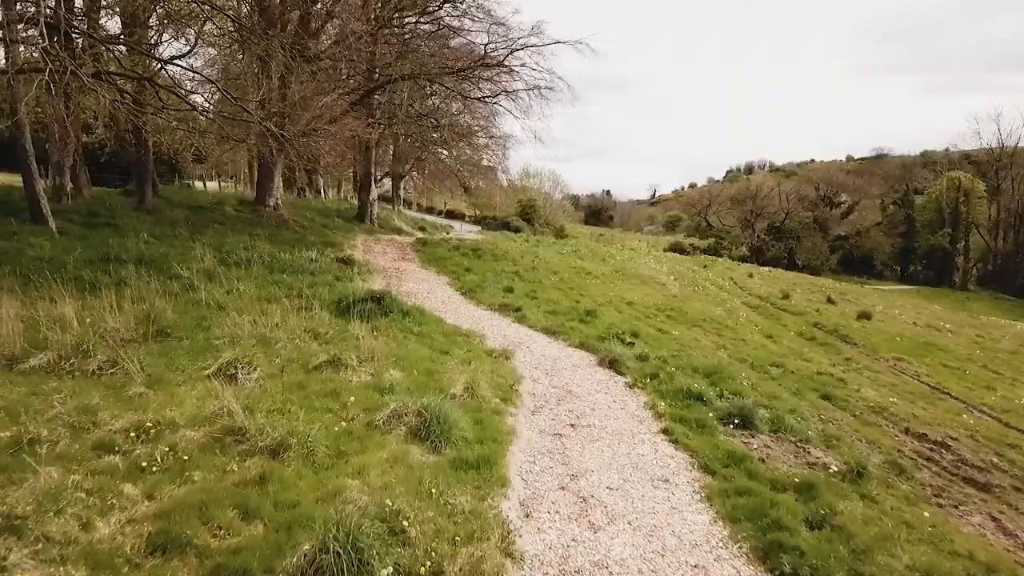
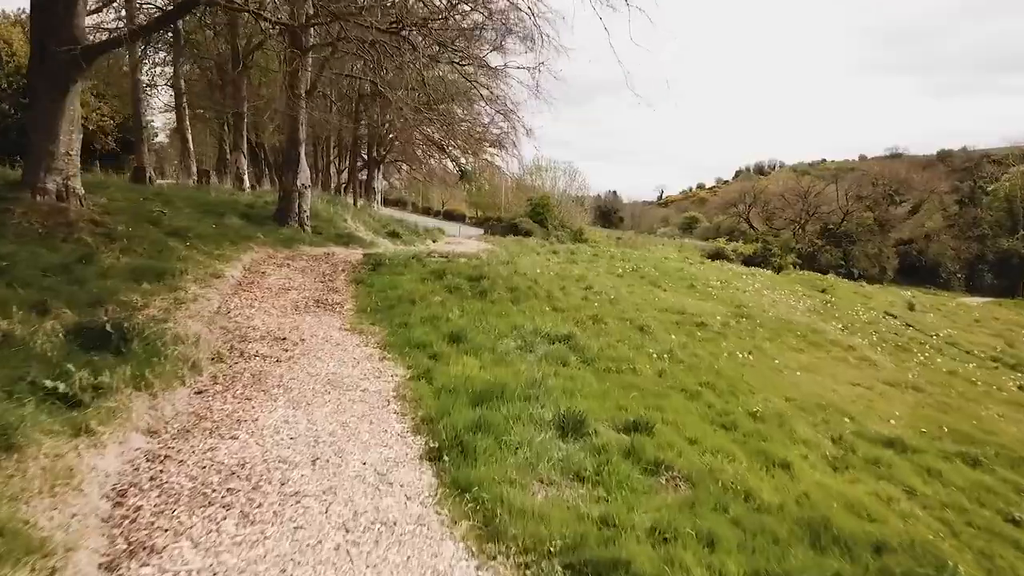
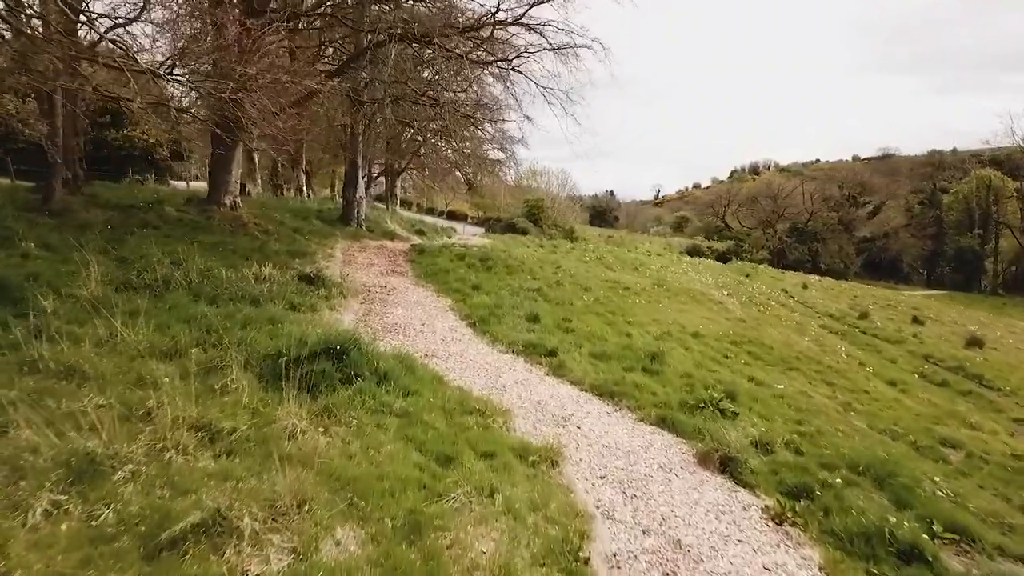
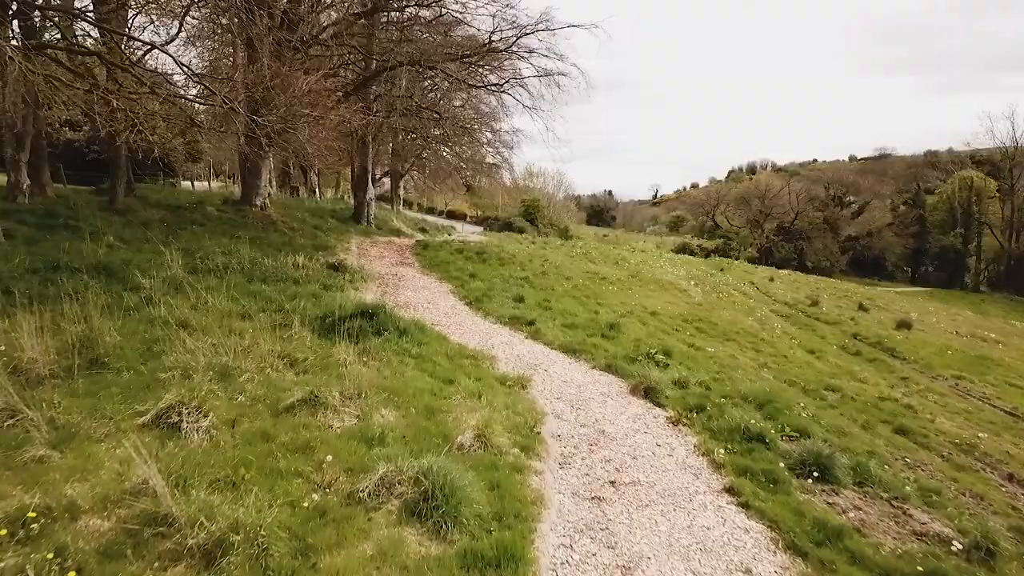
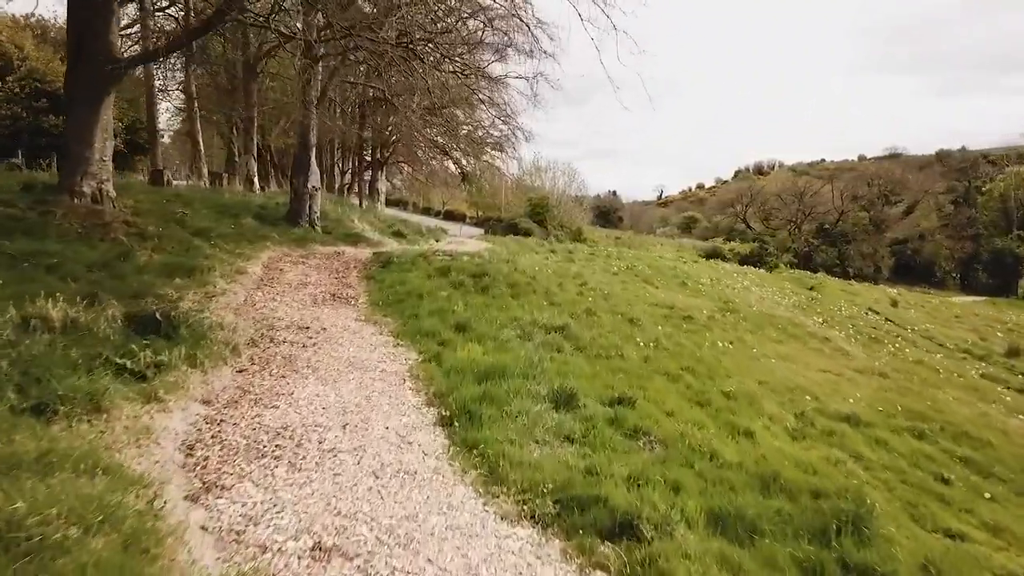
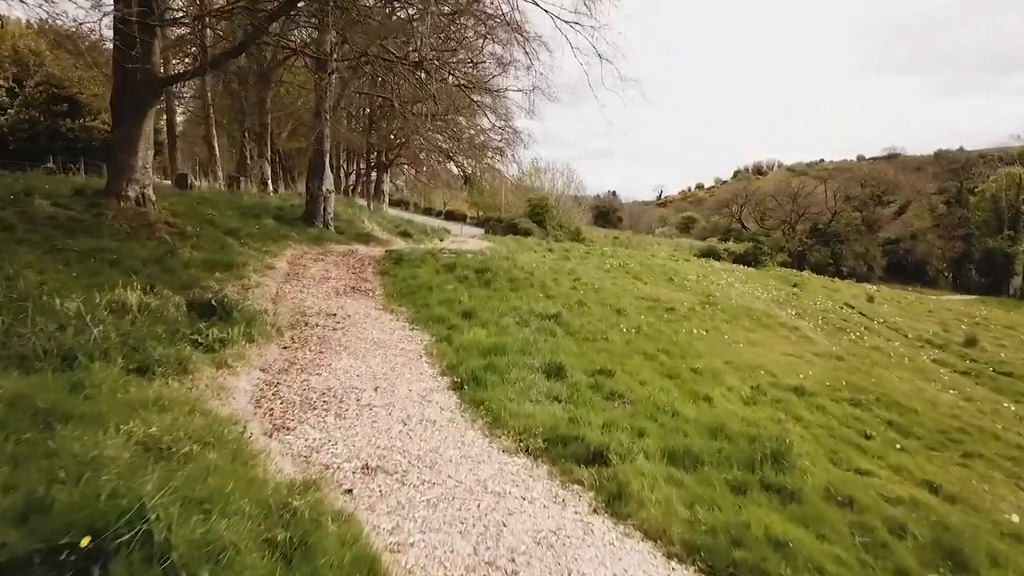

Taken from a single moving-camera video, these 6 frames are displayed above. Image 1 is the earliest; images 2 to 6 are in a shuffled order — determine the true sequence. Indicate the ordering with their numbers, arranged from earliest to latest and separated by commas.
4, 3, 6, 5, 2
